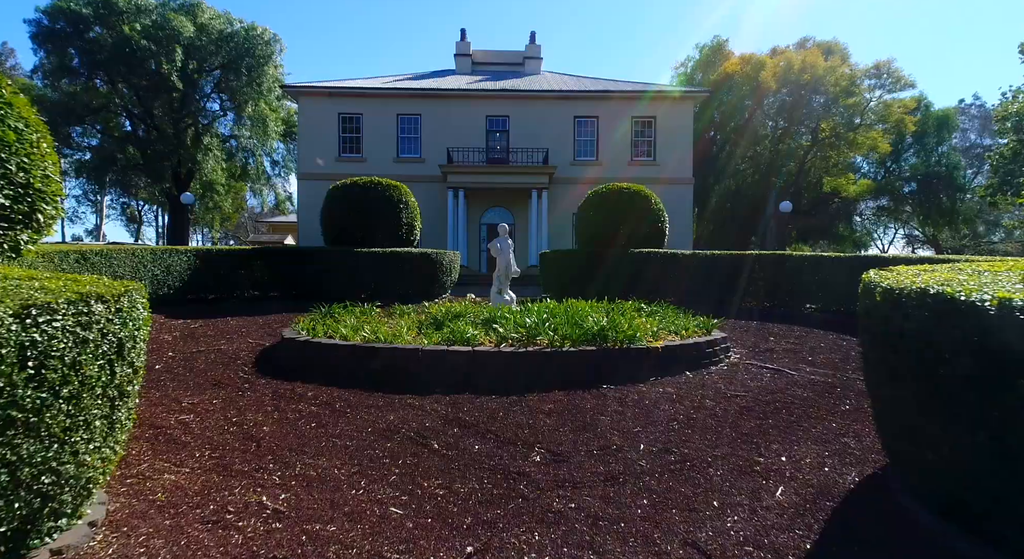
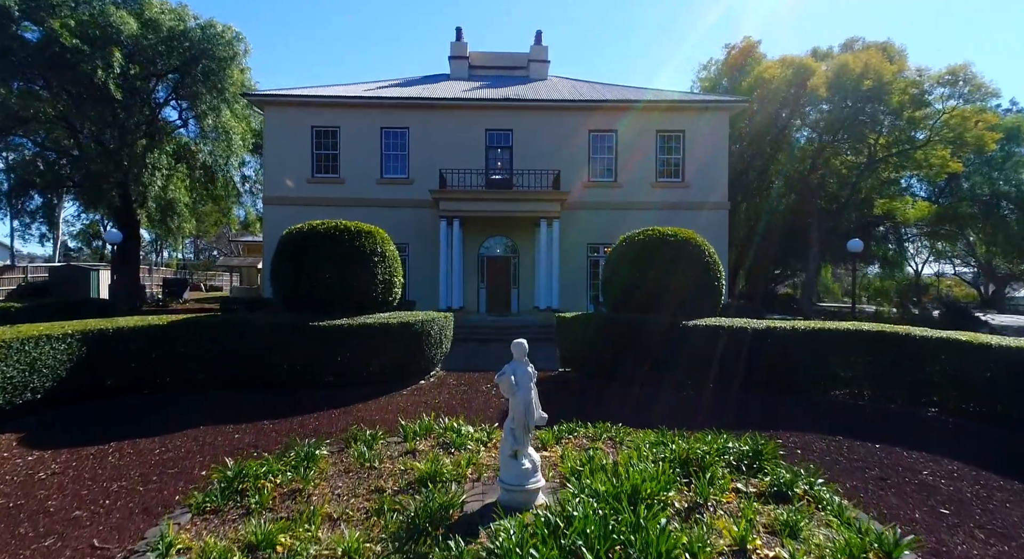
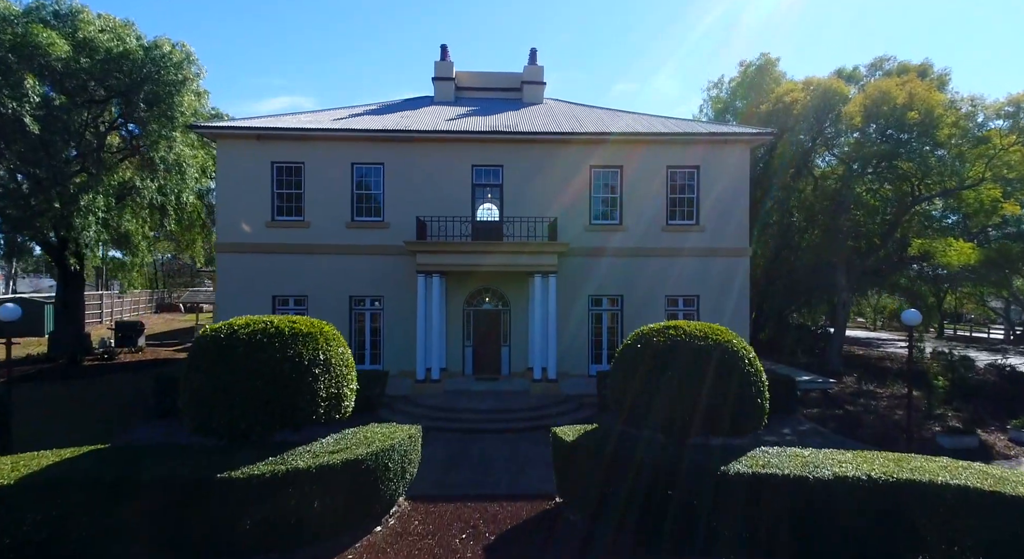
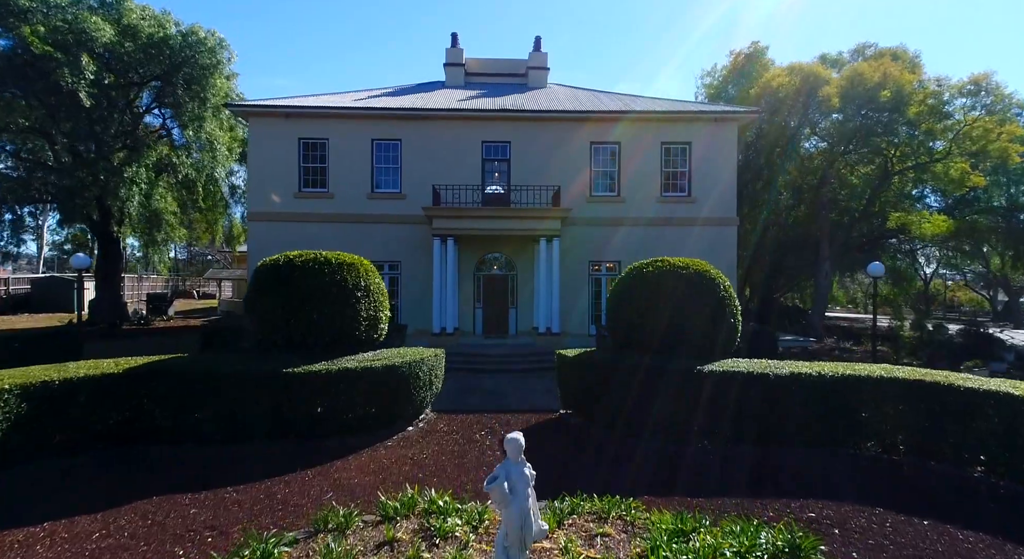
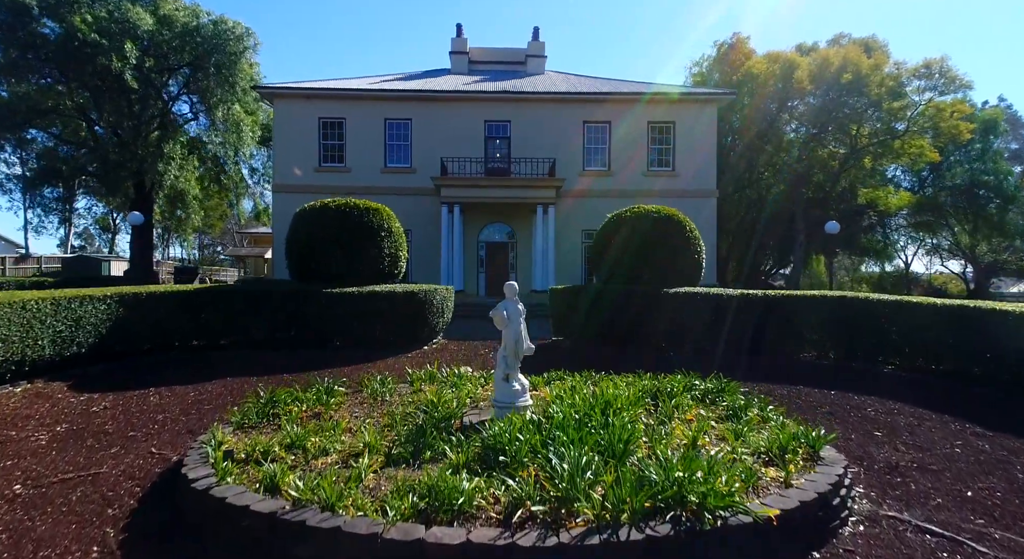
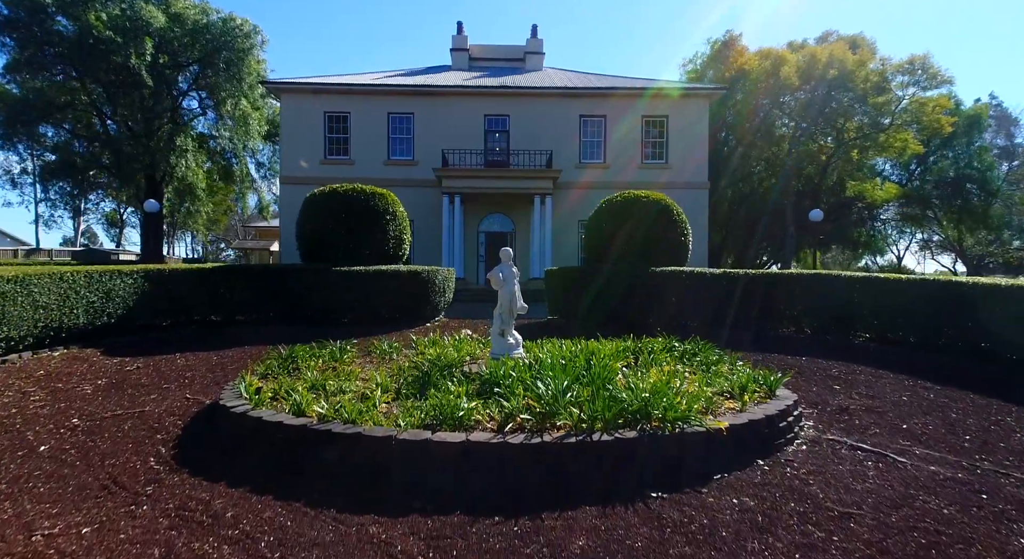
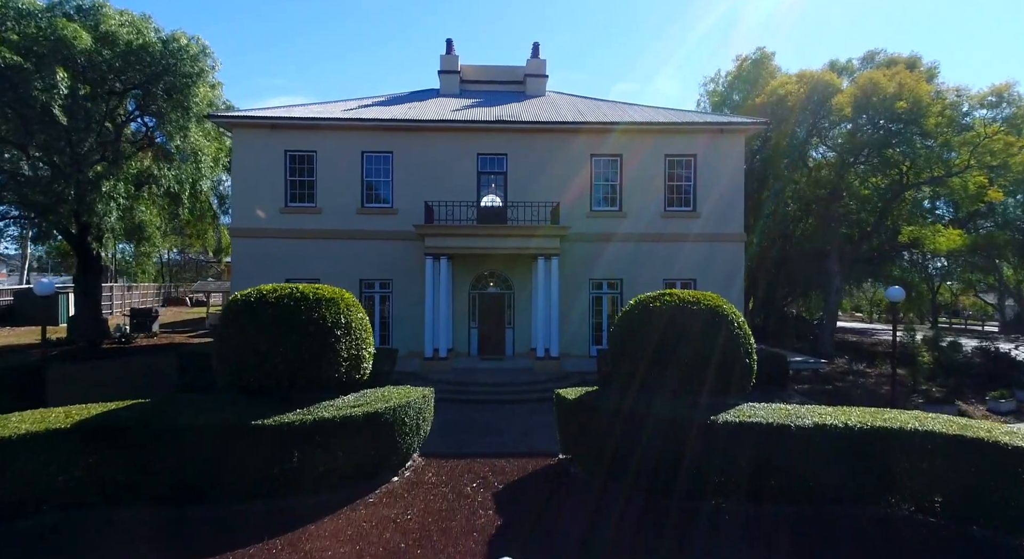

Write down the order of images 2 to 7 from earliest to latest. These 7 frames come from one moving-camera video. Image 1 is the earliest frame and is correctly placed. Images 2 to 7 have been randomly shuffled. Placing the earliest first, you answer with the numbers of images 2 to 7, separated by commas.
6, 5, 2, 4, 7, 3
